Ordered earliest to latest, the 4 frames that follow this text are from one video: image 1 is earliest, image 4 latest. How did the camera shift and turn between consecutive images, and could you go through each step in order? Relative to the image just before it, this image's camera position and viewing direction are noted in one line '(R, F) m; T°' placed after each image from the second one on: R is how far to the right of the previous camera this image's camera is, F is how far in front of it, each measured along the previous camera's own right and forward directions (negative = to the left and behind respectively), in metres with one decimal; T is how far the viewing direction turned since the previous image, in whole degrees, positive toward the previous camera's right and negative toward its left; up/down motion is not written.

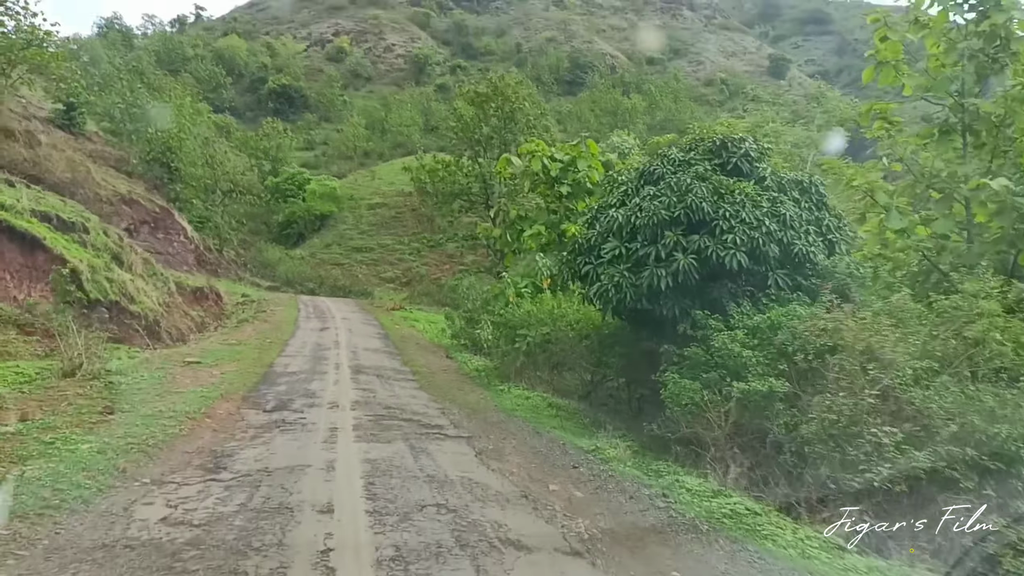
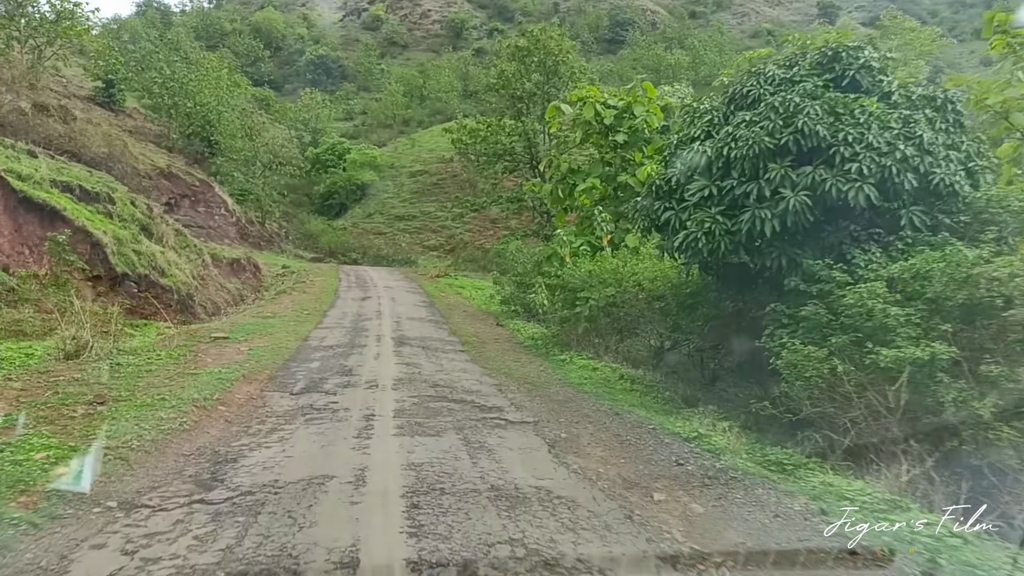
(-0.3, +1.9) m; -3°
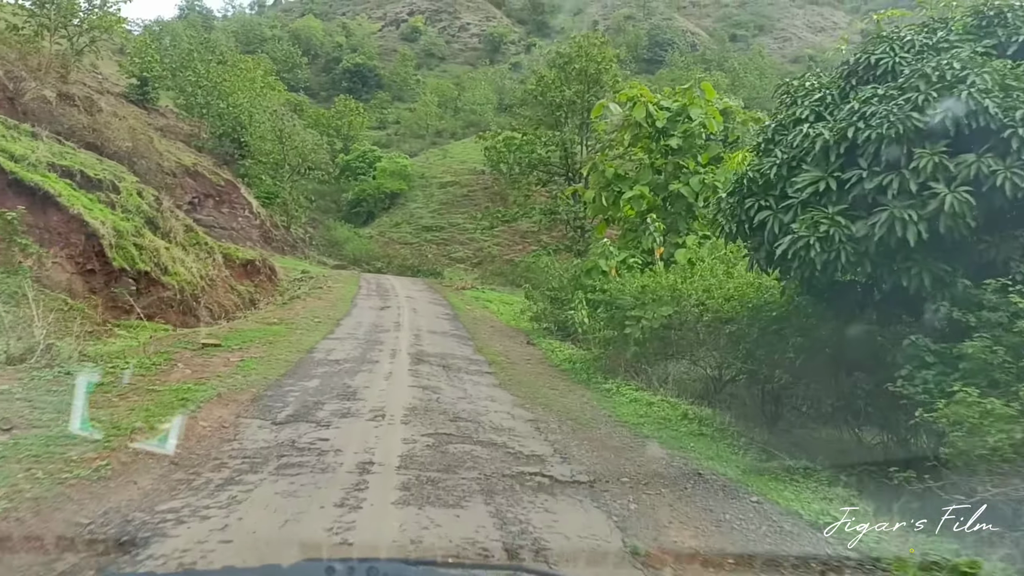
(-0.2, +2.1) m; -2°
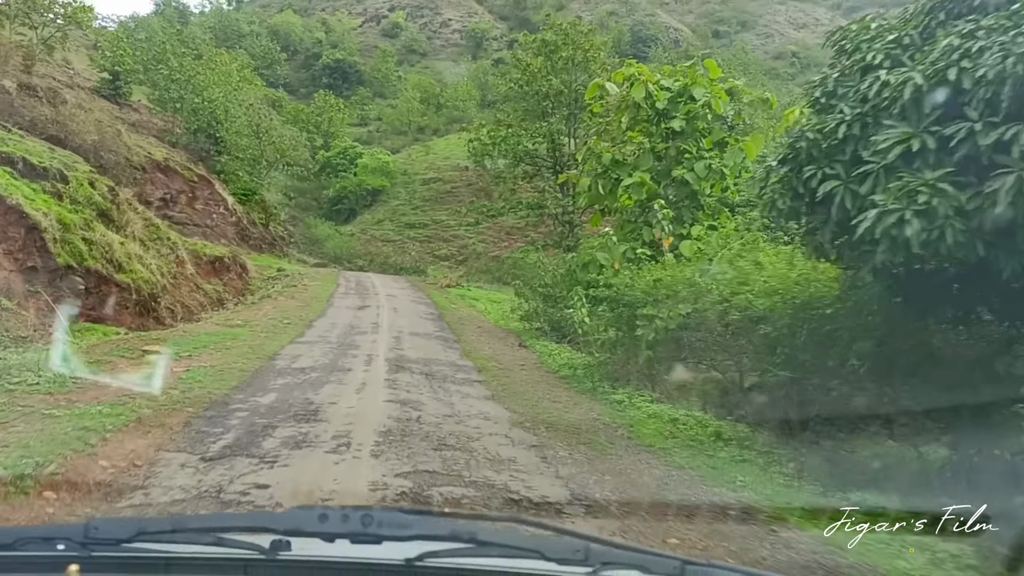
(-0.1, +1.7) m; +1°
